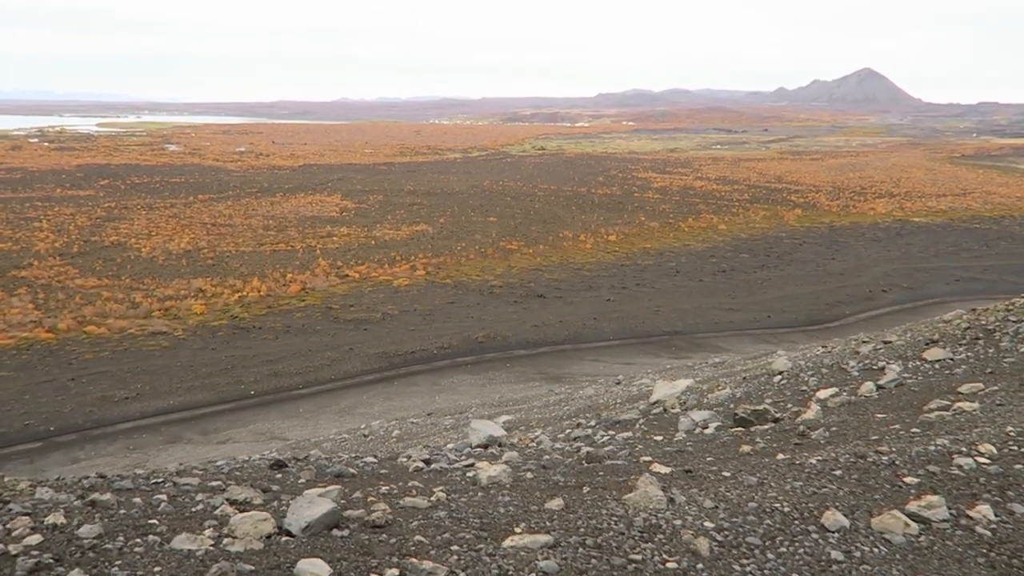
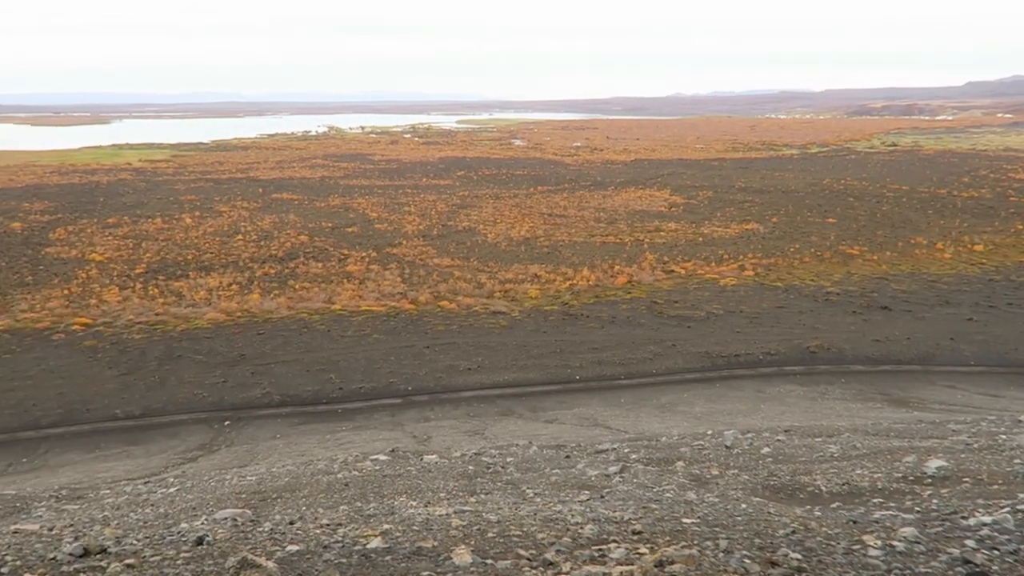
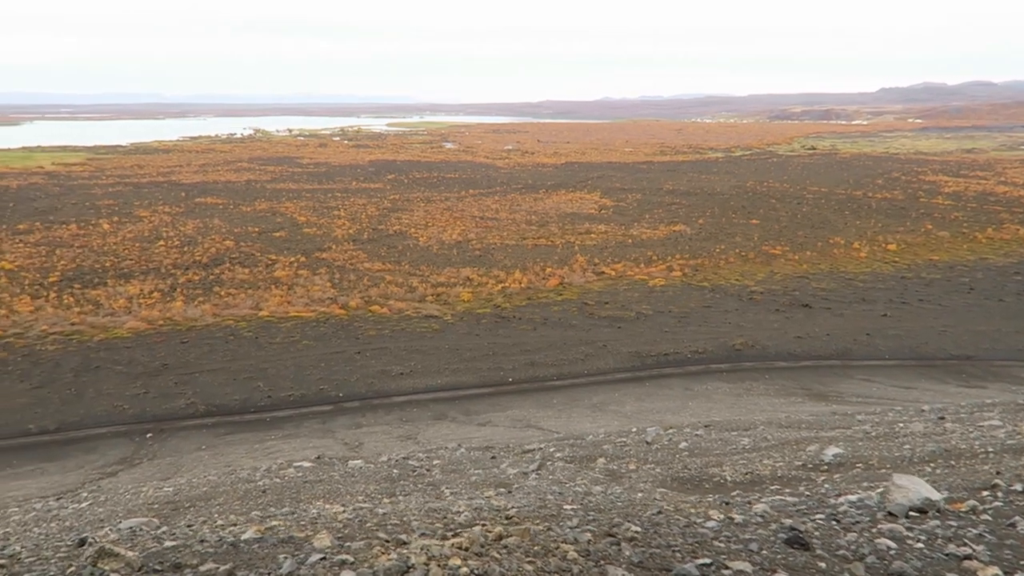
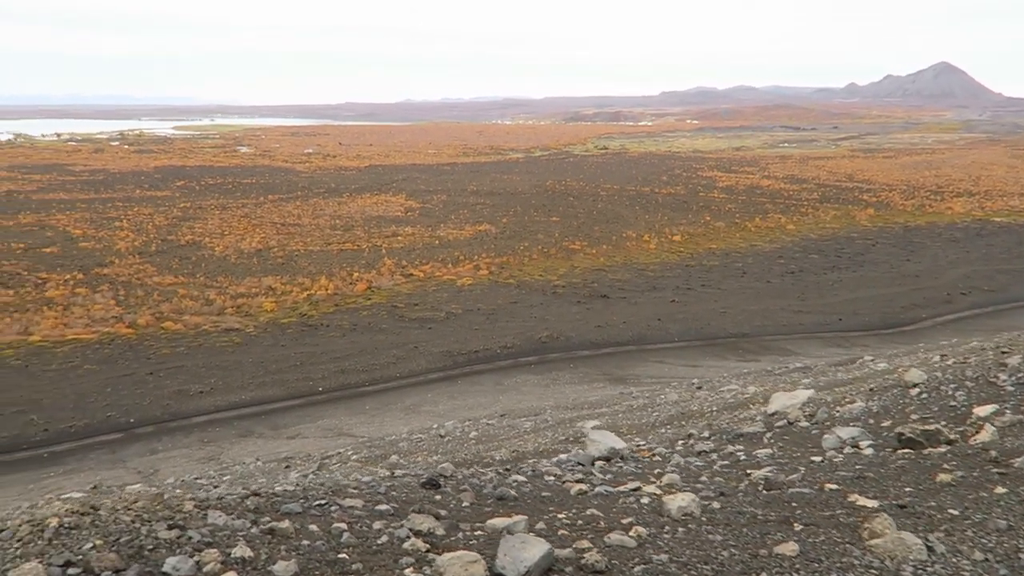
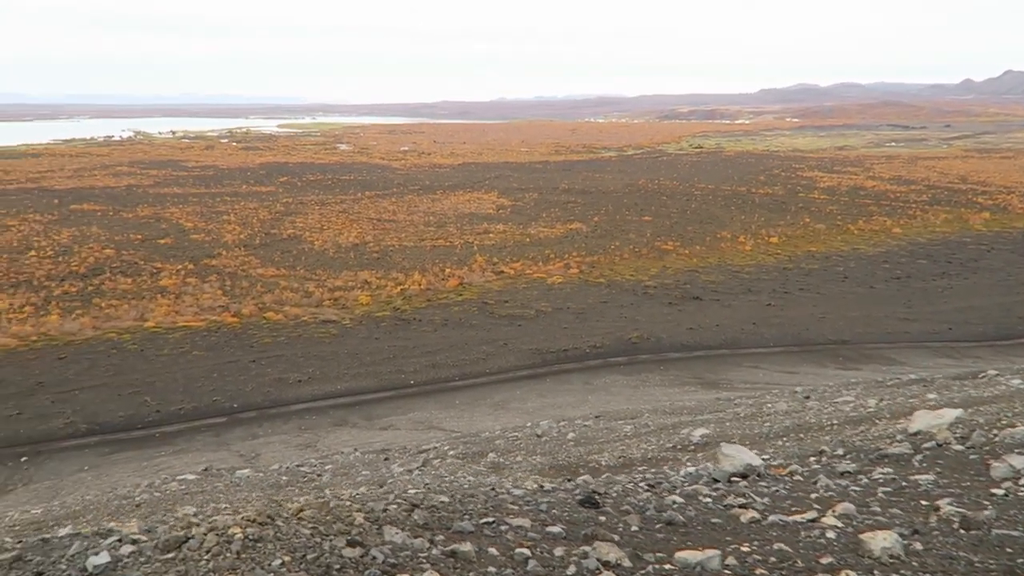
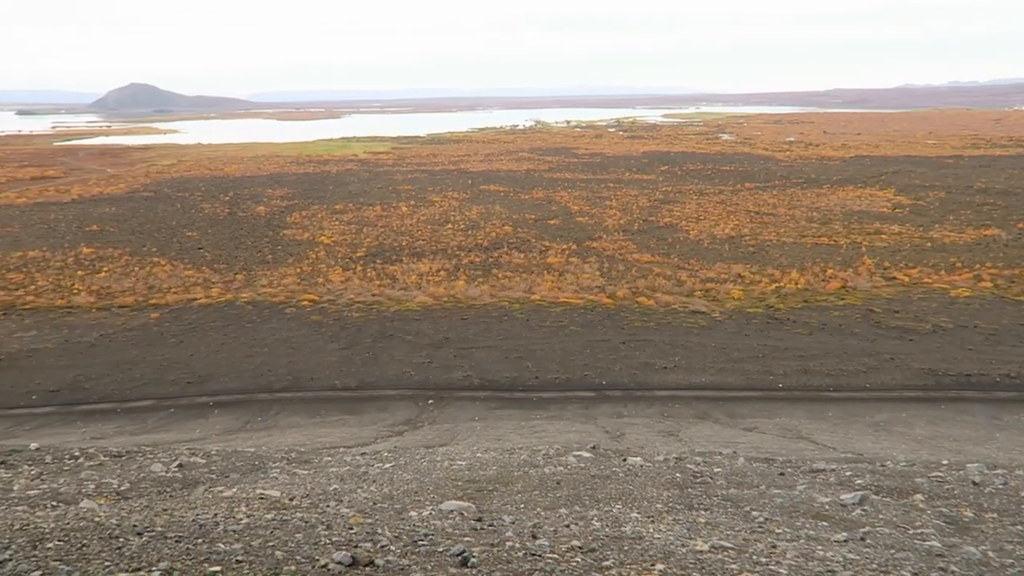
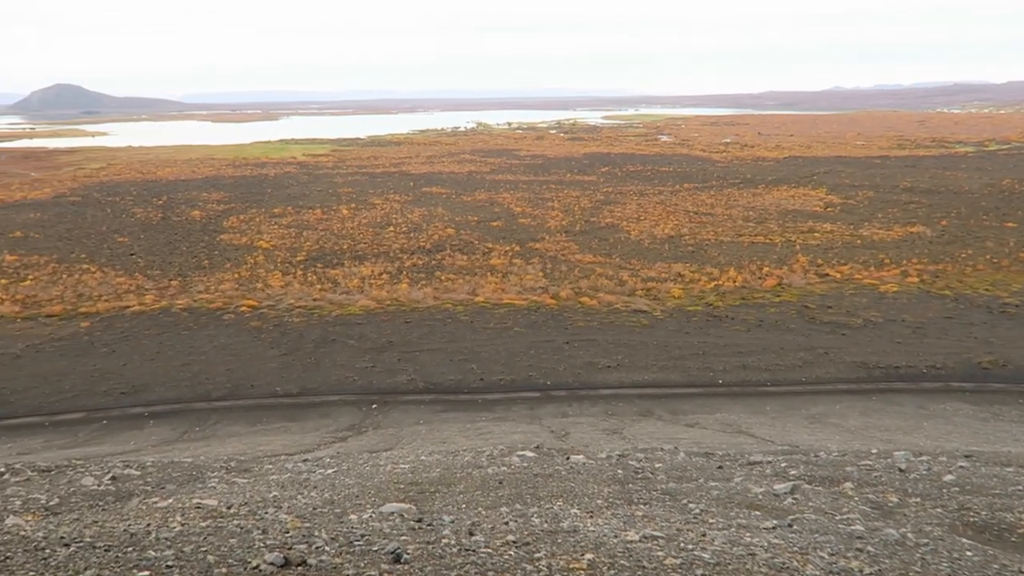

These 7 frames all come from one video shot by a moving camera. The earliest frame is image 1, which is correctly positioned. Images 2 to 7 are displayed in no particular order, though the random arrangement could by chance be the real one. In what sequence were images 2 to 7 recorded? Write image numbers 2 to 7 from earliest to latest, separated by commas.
4, 5, 3, 2, 7, 6
